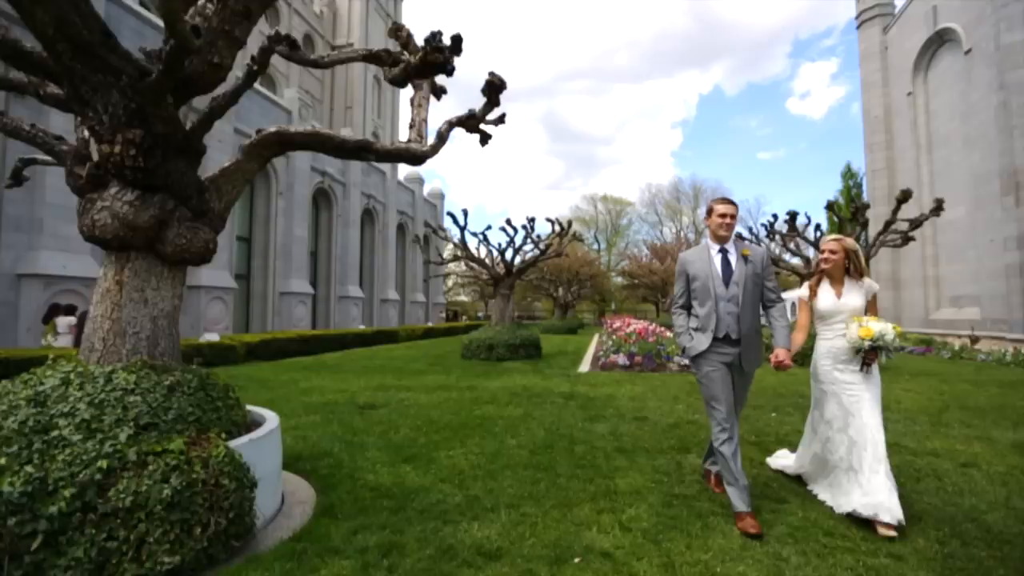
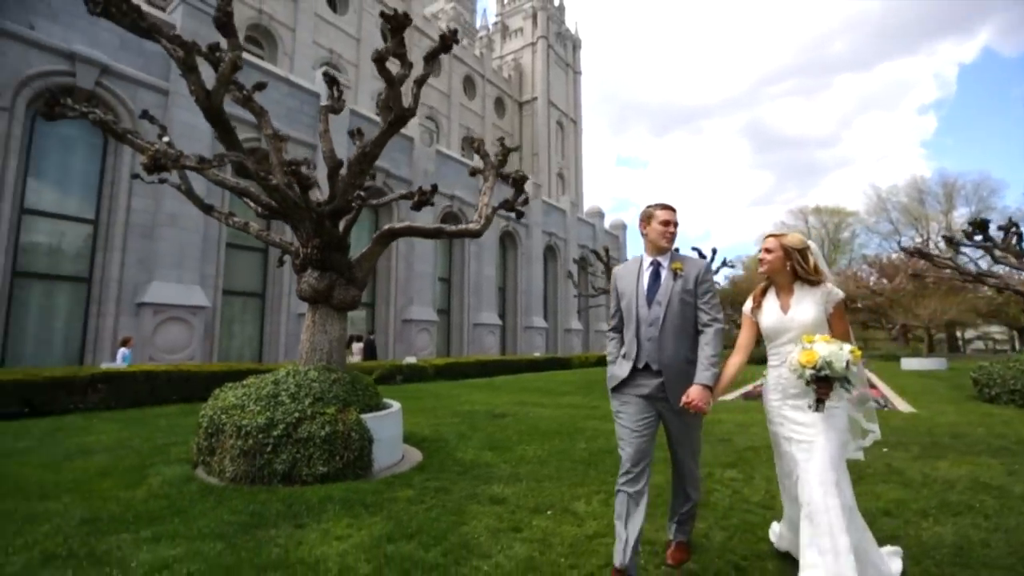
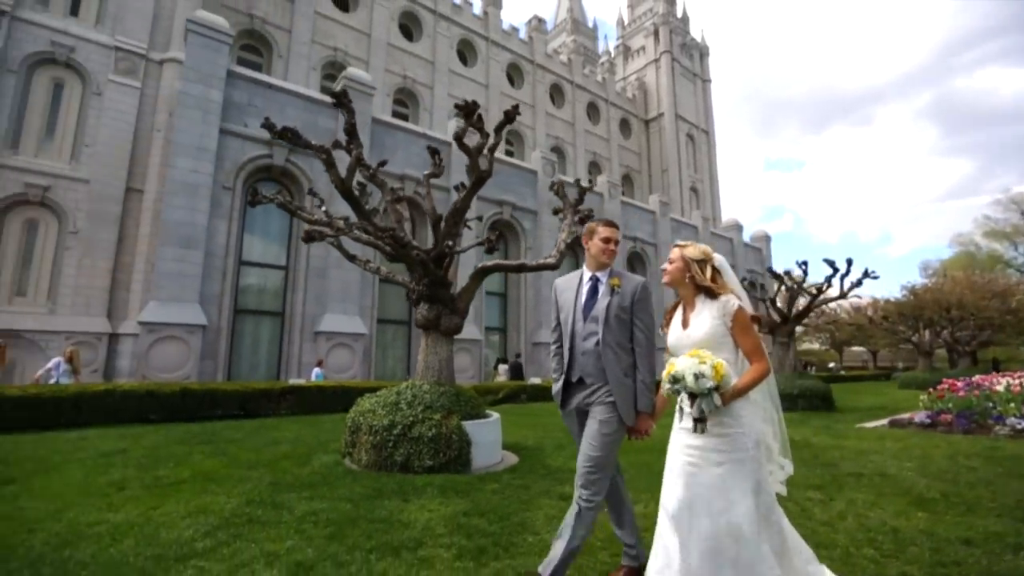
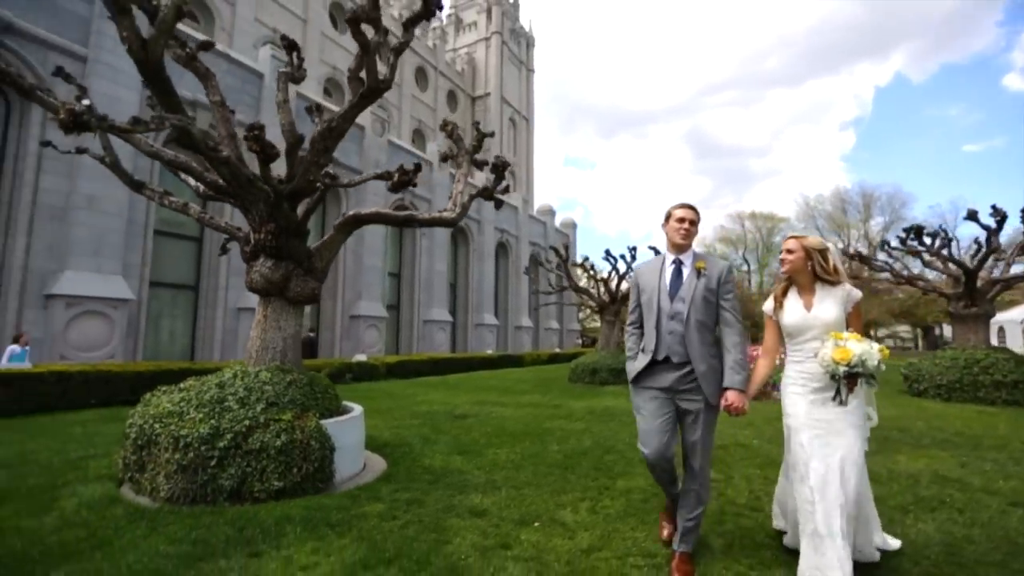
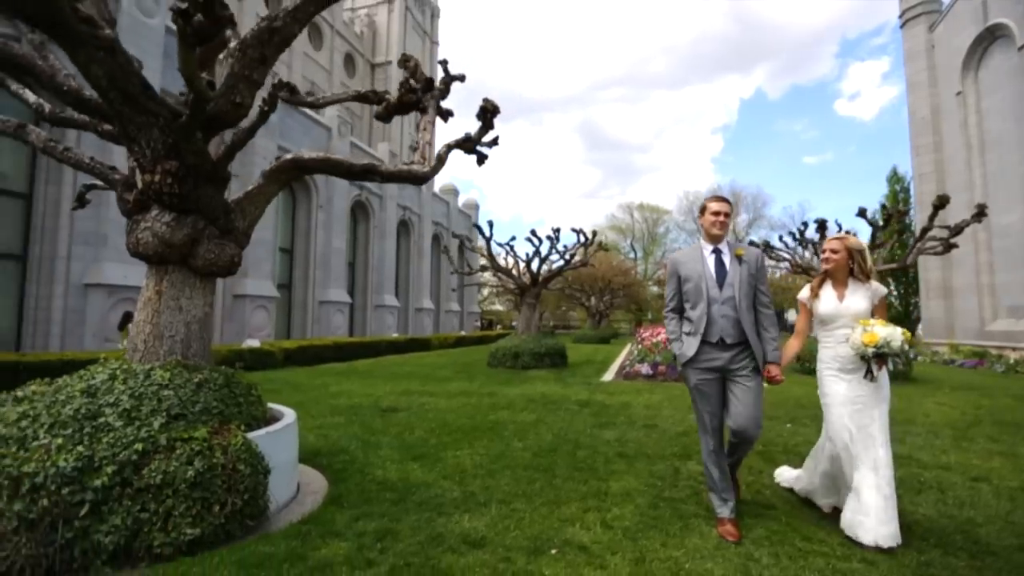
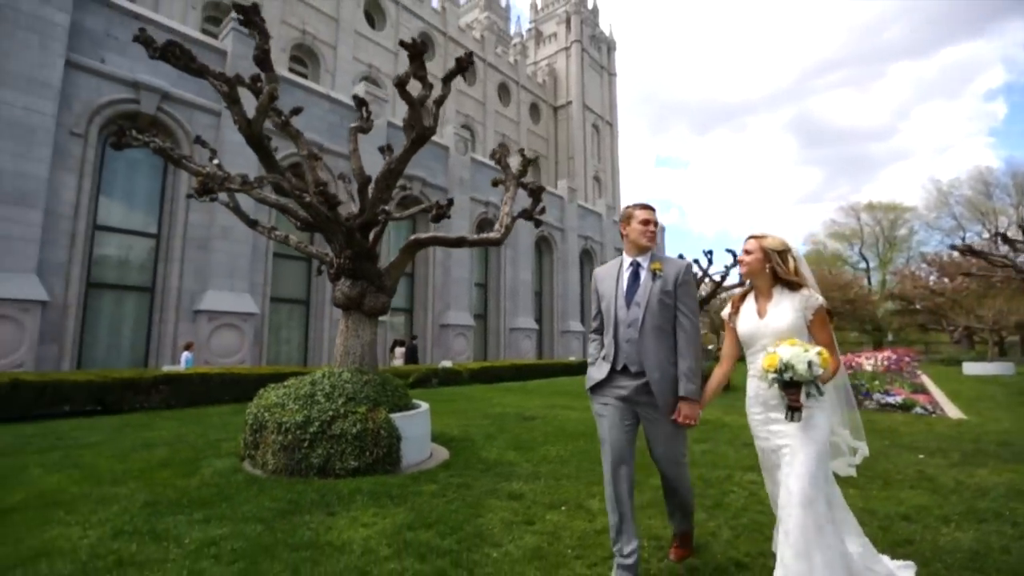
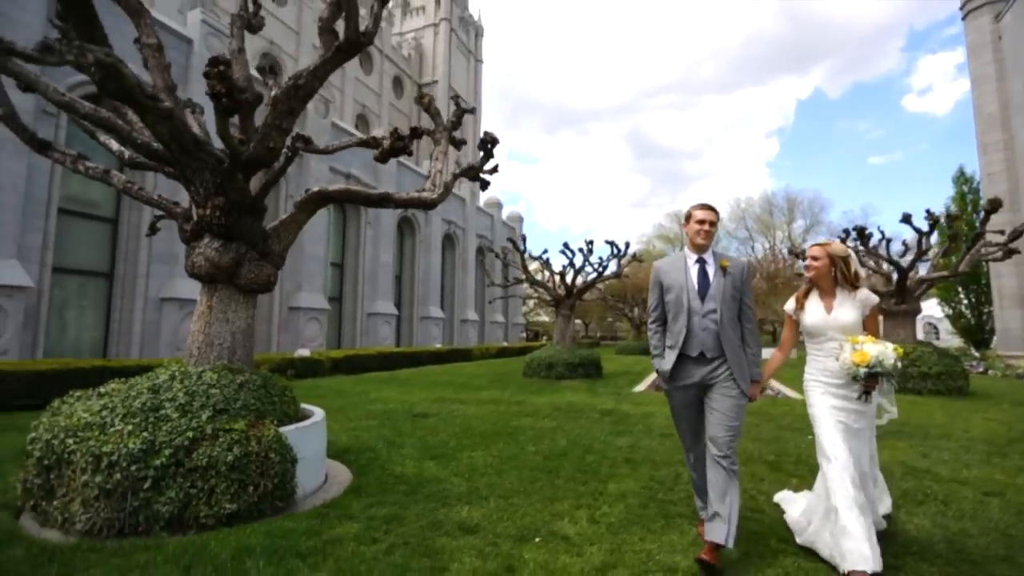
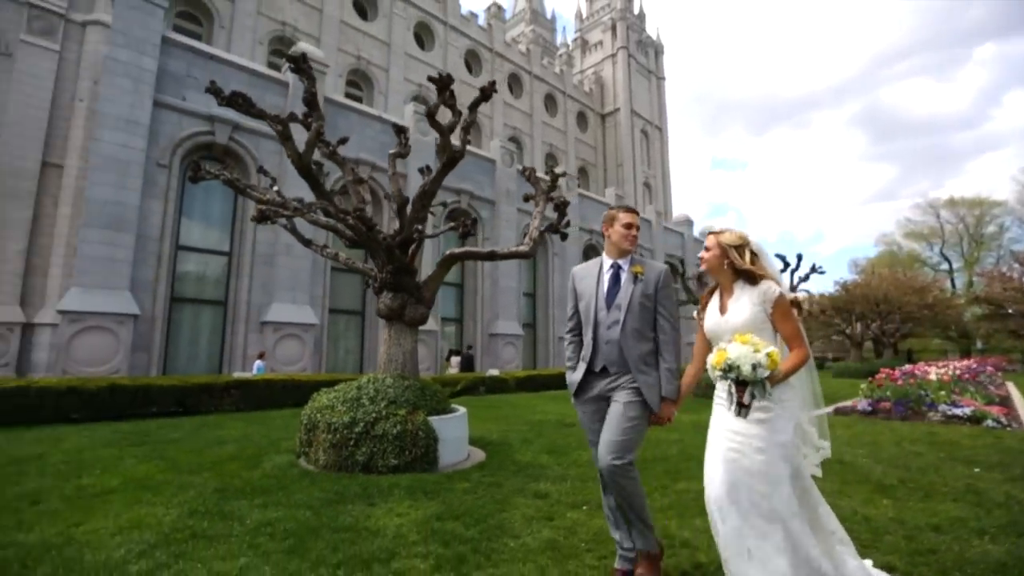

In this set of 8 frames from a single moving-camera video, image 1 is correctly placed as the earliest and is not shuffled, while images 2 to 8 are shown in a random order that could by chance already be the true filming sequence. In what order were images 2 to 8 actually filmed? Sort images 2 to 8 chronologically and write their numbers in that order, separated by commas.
5, 7, 4, 2, 6, 8, 3
